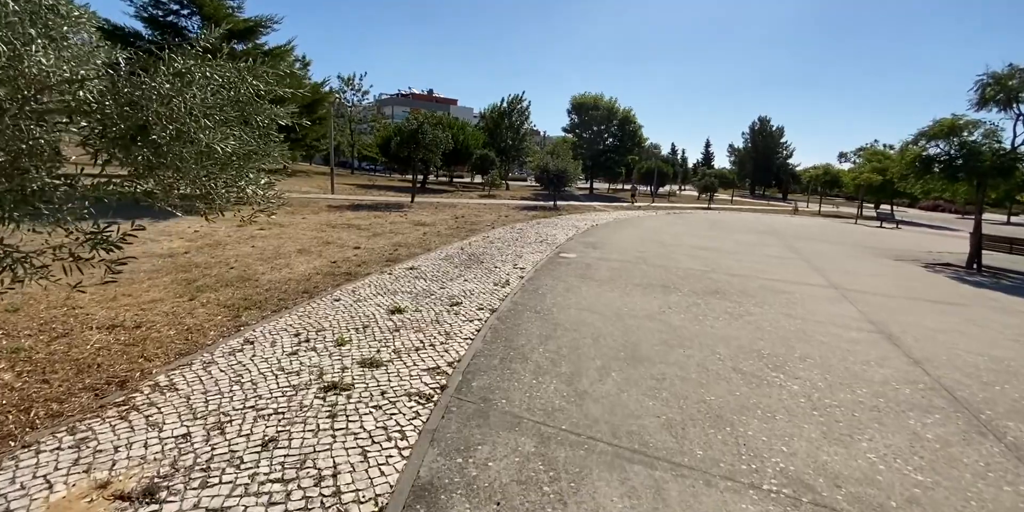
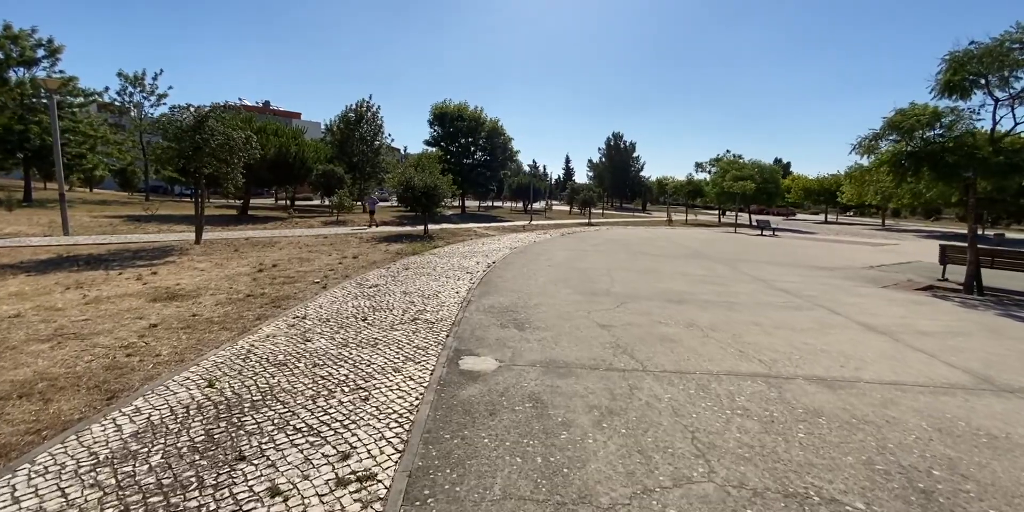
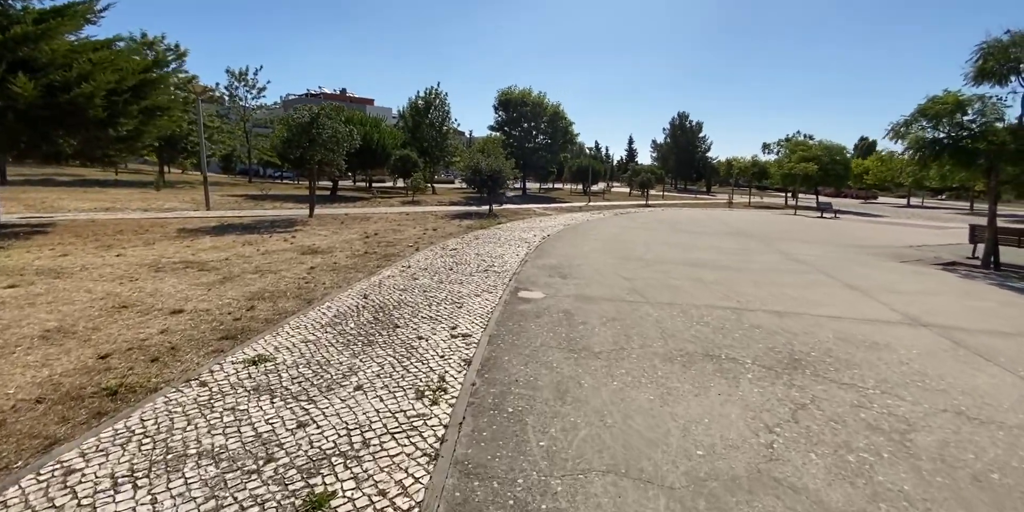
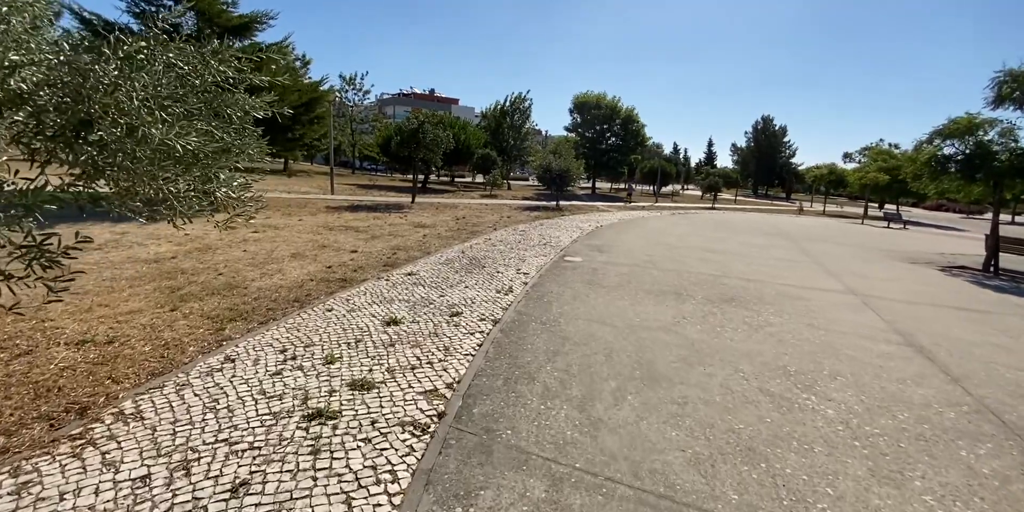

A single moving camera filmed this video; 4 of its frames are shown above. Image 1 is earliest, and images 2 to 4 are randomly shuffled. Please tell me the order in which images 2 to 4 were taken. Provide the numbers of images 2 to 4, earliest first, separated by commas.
4, 3, 2
